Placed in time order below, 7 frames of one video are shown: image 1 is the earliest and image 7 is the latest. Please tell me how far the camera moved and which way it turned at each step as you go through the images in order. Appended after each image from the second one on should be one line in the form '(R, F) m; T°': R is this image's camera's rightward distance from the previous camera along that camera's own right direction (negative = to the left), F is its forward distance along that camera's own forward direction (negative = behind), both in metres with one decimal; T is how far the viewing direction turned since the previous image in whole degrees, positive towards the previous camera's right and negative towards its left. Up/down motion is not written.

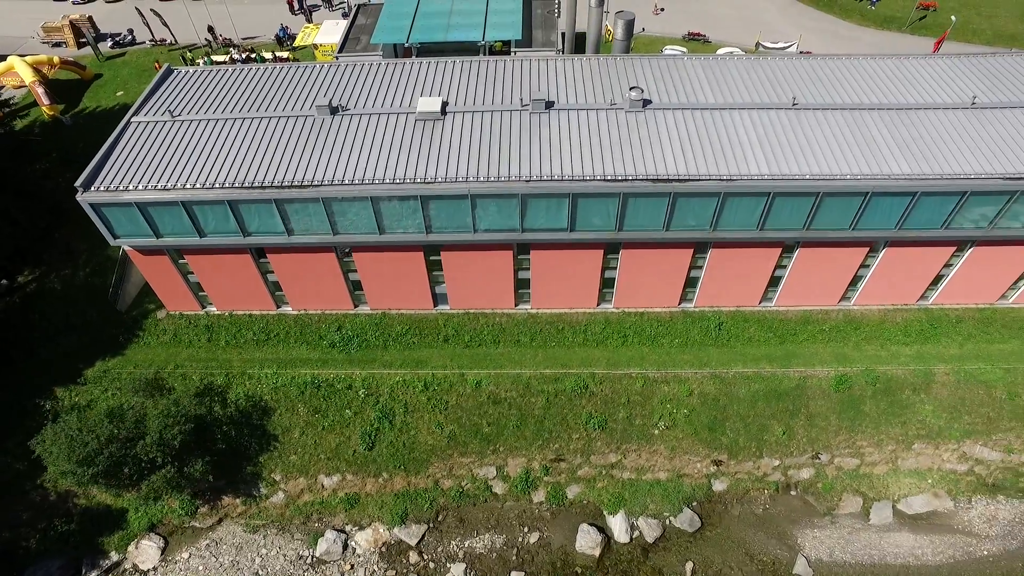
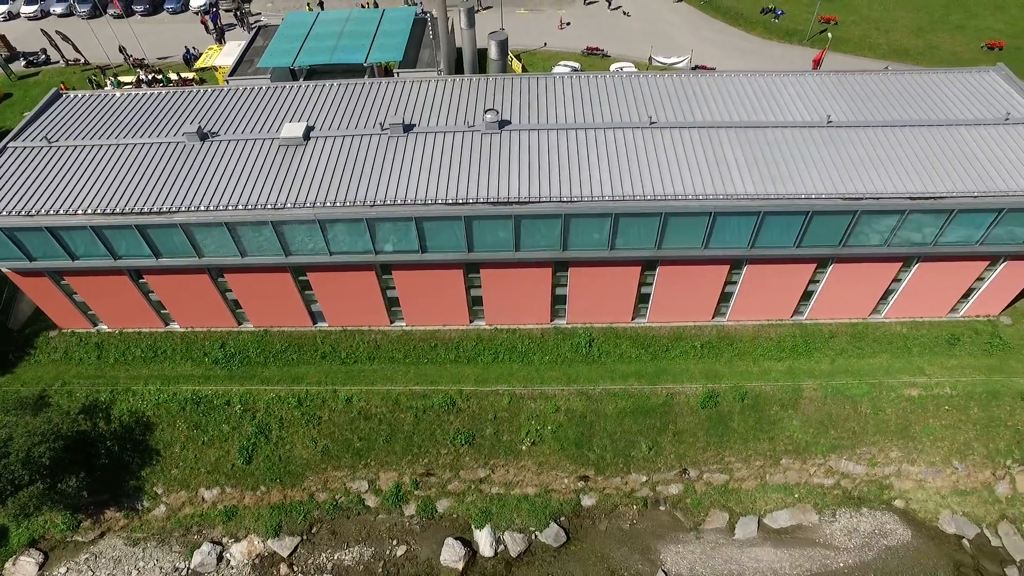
(+5.9, -0.4) m; -1°
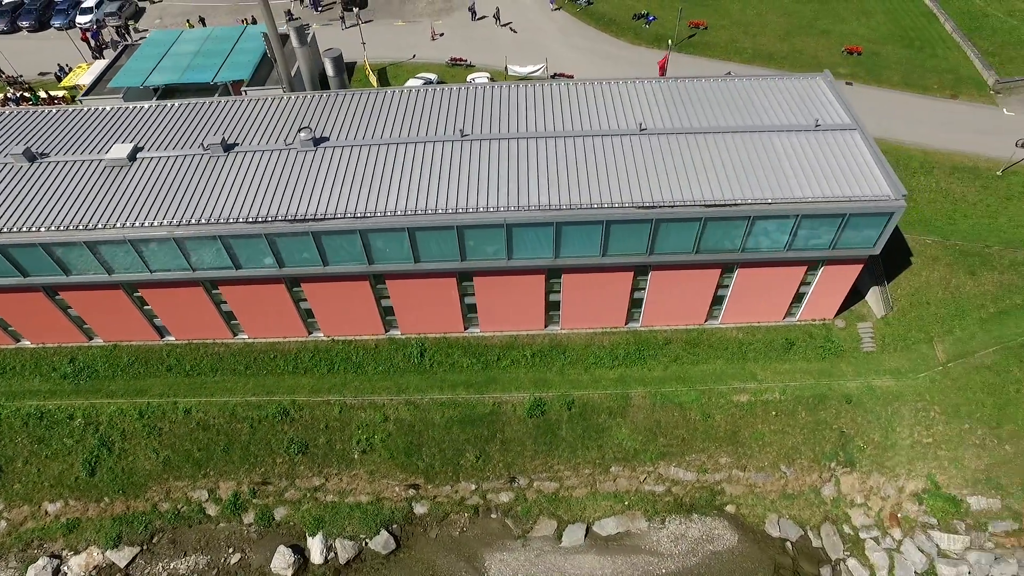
(+7.7, -0.3) m; -1°
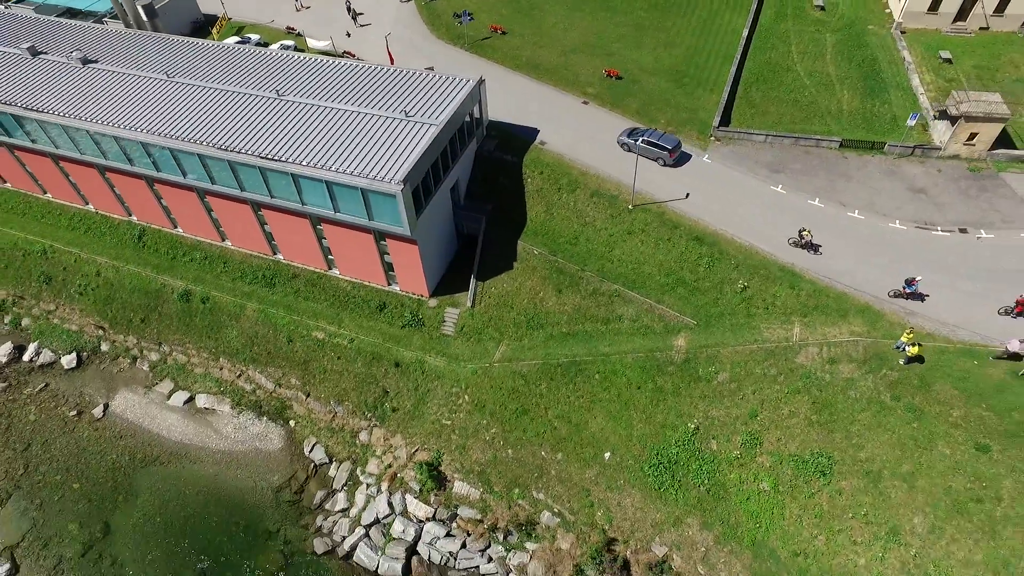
(+27.0, -0.4) m; -18°
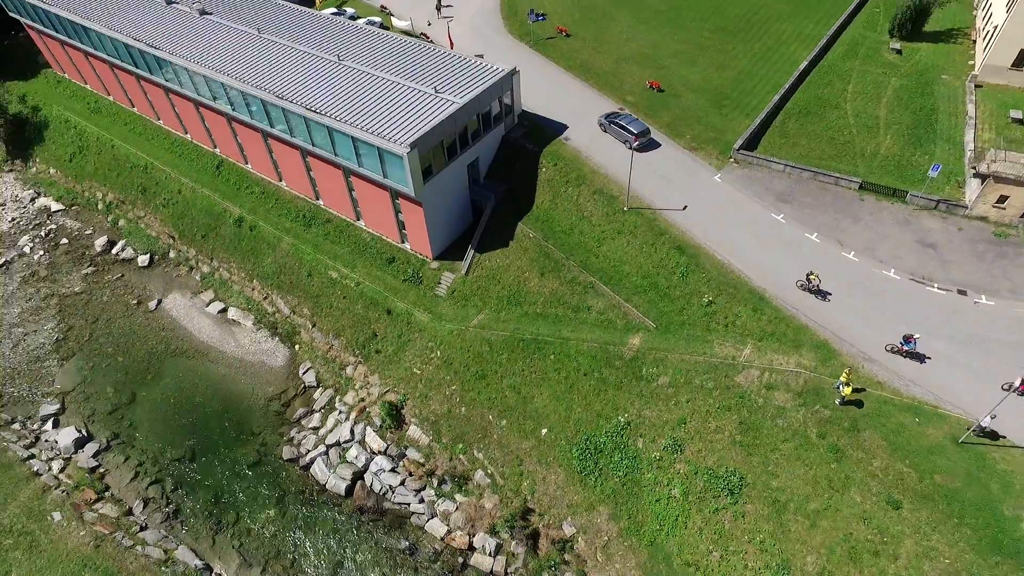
(+6.5, -1.5) m; -10°
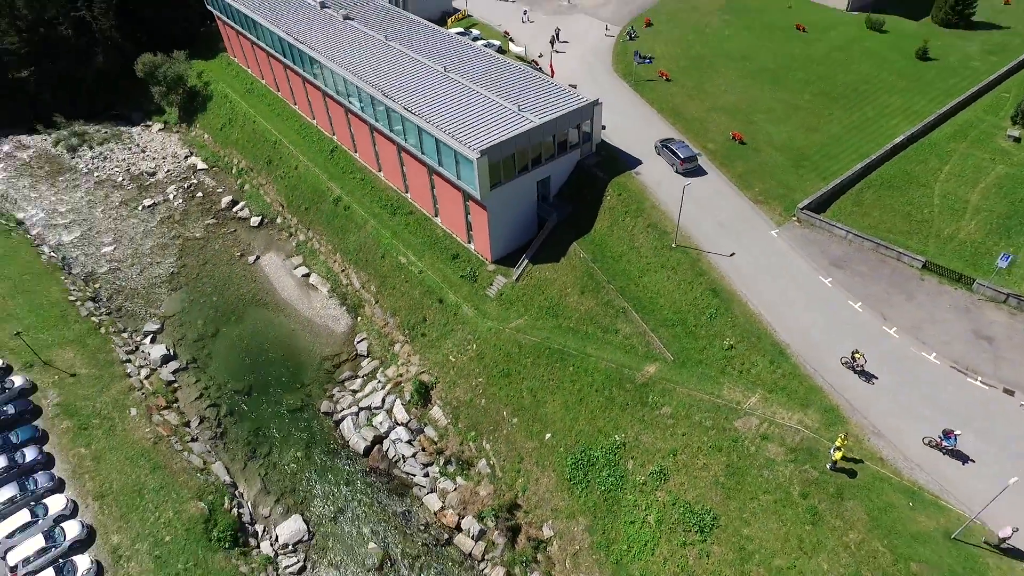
(+3.9, -1.6) m; -10°
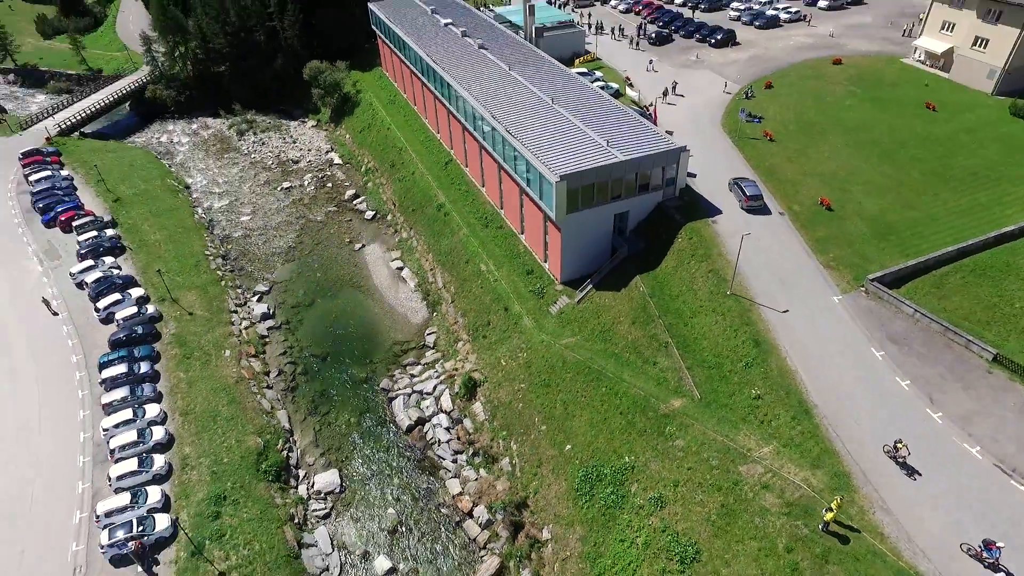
(+3.7, -1.9) m; -11°
